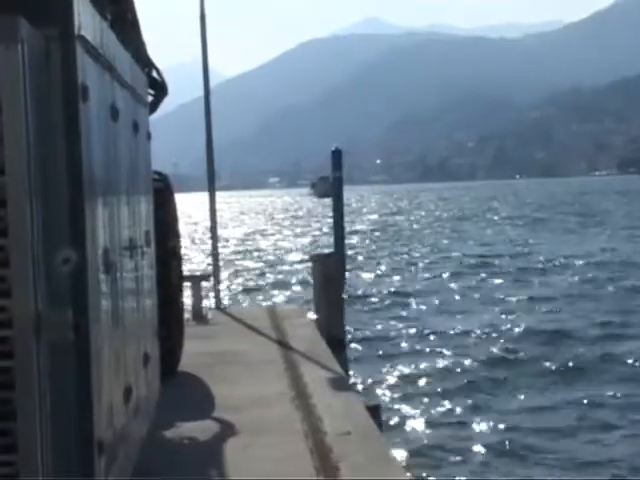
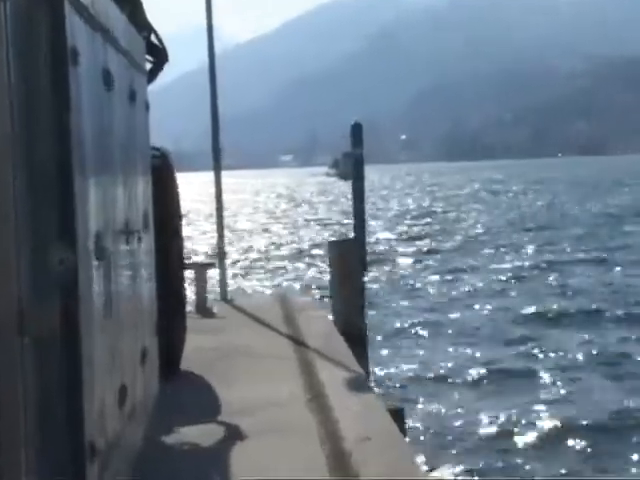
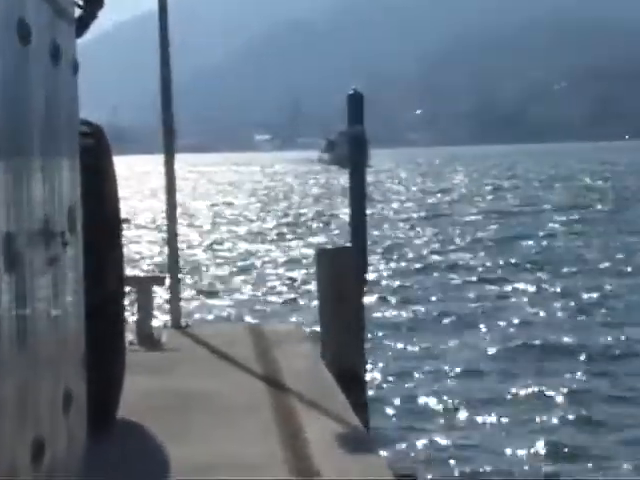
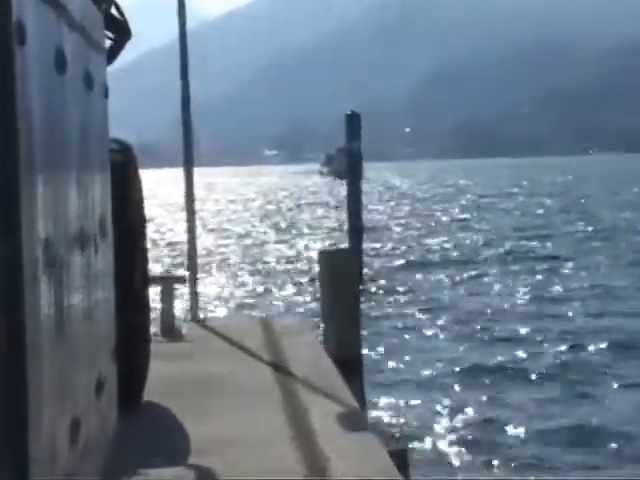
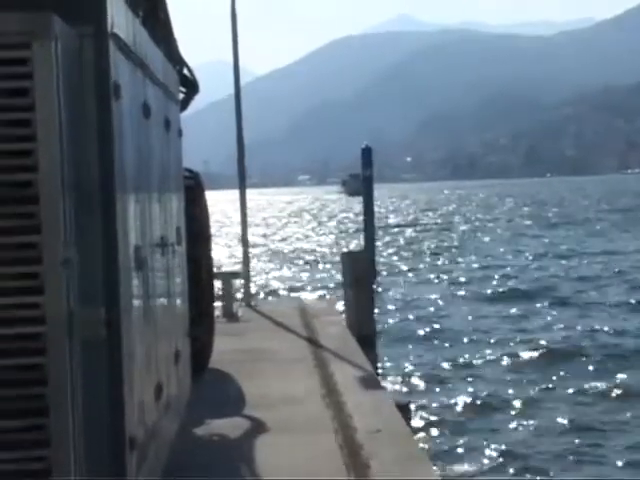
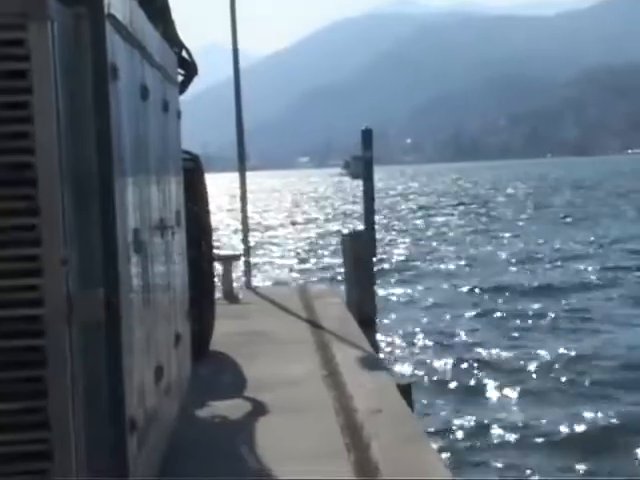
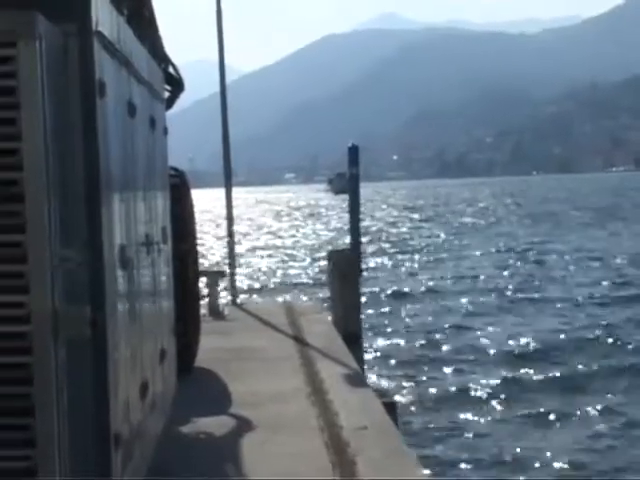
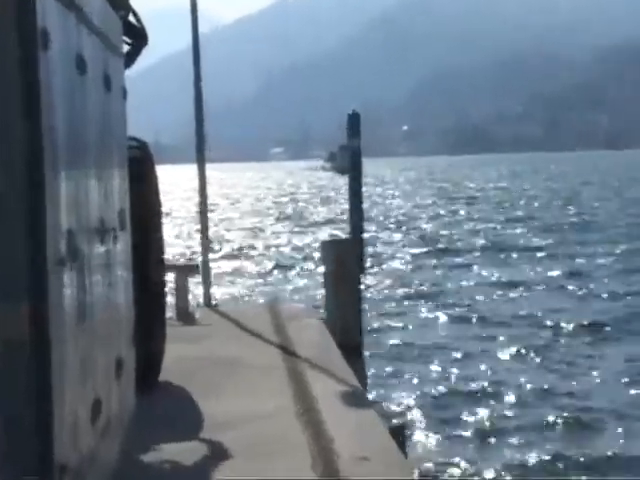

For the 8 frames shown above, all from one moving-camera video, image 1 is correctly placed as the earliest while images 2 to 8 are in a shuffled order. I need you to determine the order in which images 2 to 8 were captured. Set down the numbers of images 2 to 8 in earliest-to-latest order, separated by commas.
7, 5, 6, 2, 8, 4, 3
